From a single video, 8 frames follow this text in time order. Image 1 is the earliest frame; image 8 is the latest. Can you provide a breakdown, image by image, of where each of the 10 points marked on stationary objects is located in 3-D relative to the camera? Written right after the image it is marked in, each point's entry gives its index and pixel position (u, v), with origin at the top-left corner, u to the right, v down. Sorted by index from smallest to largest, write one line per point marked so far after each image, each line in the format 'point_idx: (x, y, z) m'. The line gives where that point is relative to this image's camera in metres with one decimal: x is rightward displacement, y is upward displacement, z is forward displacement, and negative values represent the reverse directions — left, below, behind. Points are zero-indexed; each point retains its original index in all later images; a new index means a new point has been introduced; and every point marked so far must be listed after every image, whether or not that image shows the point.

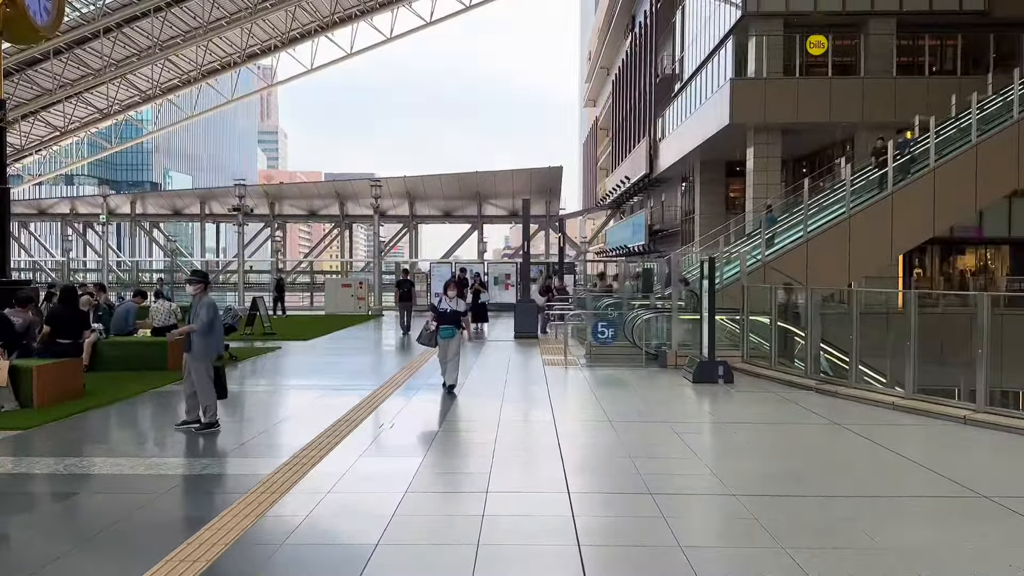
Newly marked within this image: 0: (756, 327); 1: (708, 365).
0: (+4.3, -0.7, +15.0) m
1: (+3.0, -1.2, +12.7) m
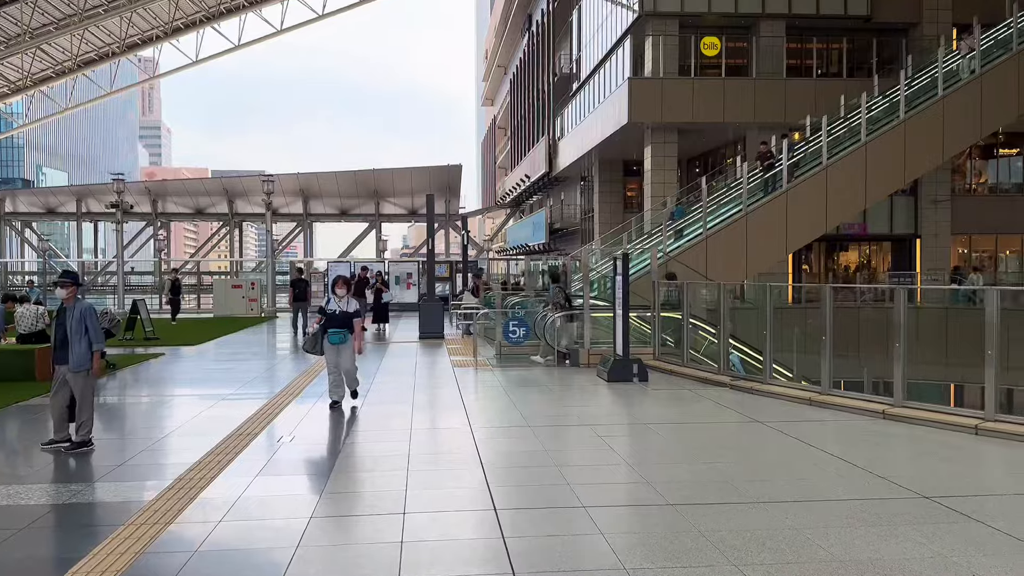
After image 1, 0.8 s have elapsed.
0: (+2.7, -0.7, +14.8) m
1: (+1.6, -1.1, +12.4) m
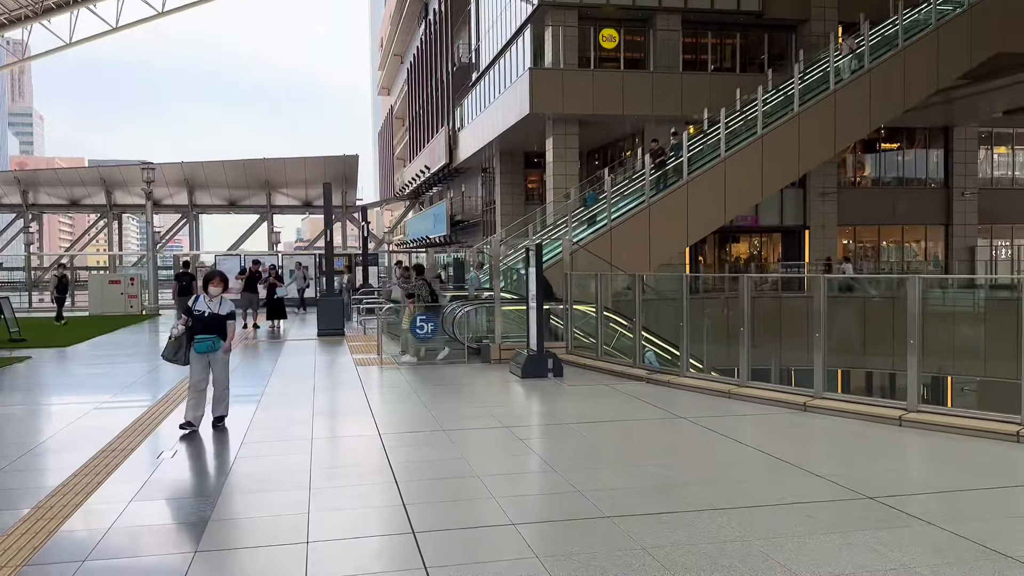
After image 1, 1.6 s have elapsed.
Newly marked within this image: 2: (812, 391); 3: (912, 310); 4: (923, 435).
0: (+1.1, -0.5, +14.4) m
1: (+0.3, -1.0, +11.9) m
2: (+3.4, -1.2, +9.9) m
3: (+4.2, -0.2, +8.8) m
4: (+3.9, -1.4, +8.0) m
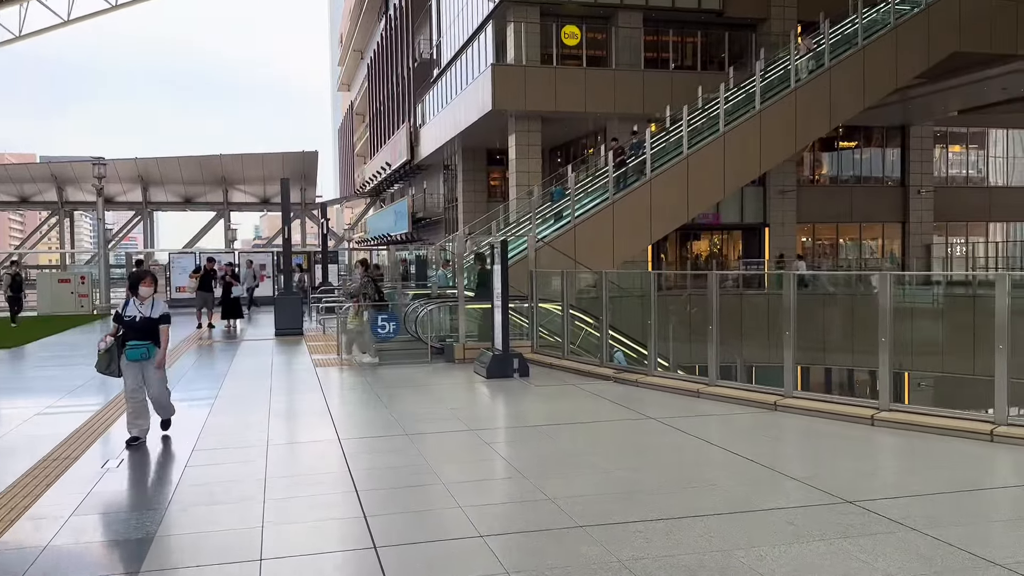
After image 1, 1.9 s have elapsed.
0: (+0.5, -0.5, +14.1) m
1: (-0.1, -1.0, +11.6) m
2: (+3.0, -1.1, +9.8) m
3: (+3.8, -0.2, +8.7) m
4: (+3.5, -1.4, +7.9) m
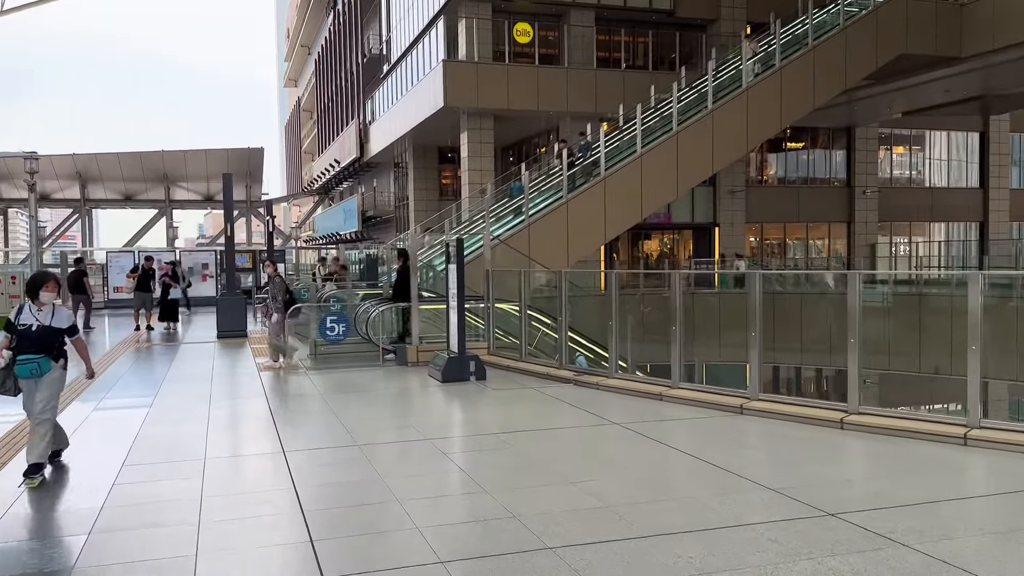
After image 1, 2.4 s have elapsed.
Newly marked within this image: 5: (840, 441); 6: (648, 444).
0: (-0.2, -0.5, +13.7) m
1: (-0.7, -1.0, +11.1) m
2: (+2.5, -1.1, +9.5) m
3: (+3.4, -0.2, +8.5) m
4: (+3.2, -1.4, +7.7) m
5: (+2.9, -1.4, +7.6) m
6: (+1.2, -1.4, +7.4) m
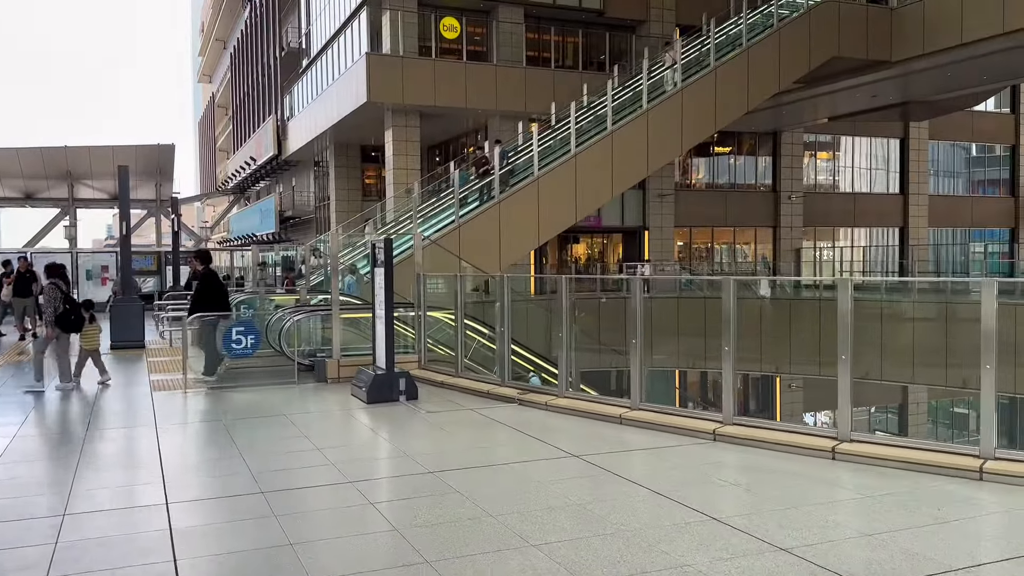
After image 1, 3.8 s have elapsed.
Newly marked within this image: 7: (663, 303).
0: (-1.2, -0.6, +12.4) m
1: (-1.5, -1.0, +9.8) m
2: (+1.9, -1.2, +8.5) m
3: (+2.9, -0.2, +7.5) m
4: (+2.7, -1.4, +6.7) m
5: (+2.5, -1.4, +6.6) m
6: (+0.8, -1.4, +6.3) m
7: (+1.5, -0.2, +9.0) m
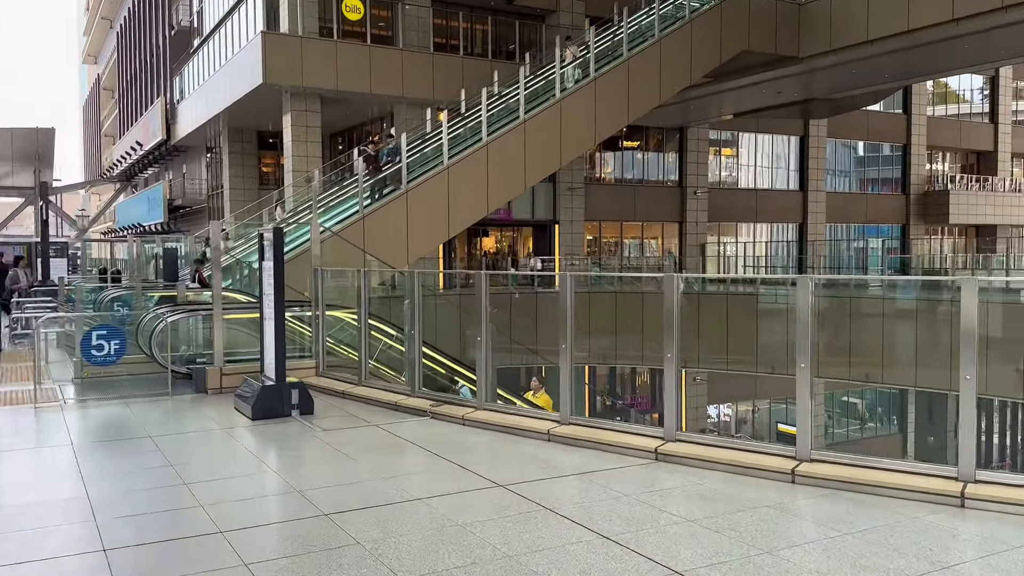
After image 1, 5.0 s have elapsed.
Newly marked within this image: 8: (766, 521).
0: (-2.4, -0.5, +11.1) m
1: (-2.4, -1.0, +8.5) m
2: (+1.1, -1.2, +7.6) m
3: (+2.2, -0.2, +6.7) m
4: (+2.1, -1.4, +5.9) m
5: (+1.9, -1.4, +5.8) m
6: (+0.2, -1.4, +5.2) m
7: (+0.7, -0.2, +8.0) m
8: (+1.6, -1.5, +5.3) m
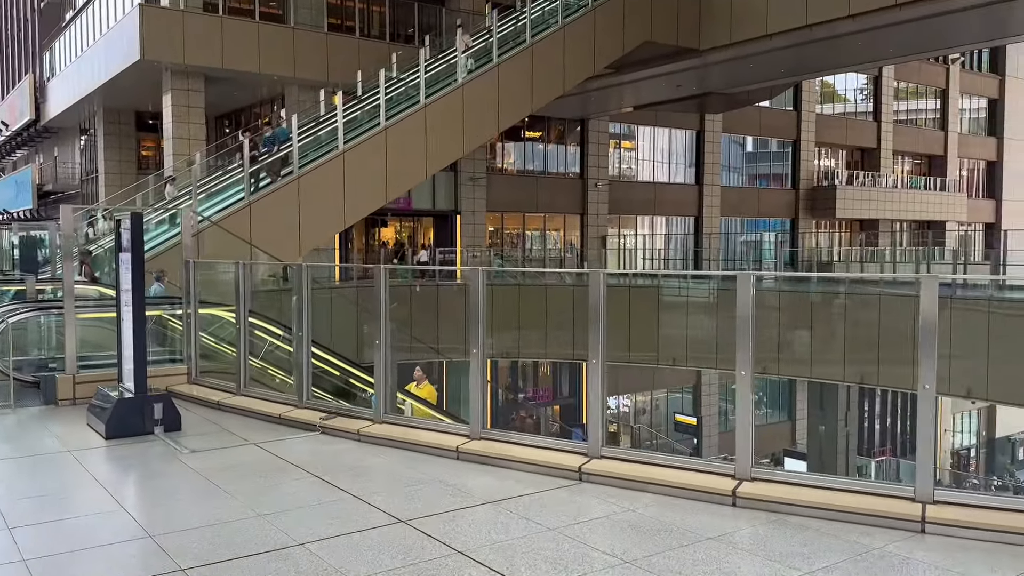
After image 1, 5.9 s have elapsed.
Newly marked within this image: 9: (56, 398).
0: (-3.5, -0.5, +9.9) m
1: (-3.2, -1.0, +7.3) m
2: (+0.4, -1.2, +6.8) m
3: (+1.5, -0.2, +6.1) m
4: (+1.6, -1.4, +5.2) m
5: (+1.3, -1.4, +5.1) m
6: (-0.2, -1.4, +4.4) m
7: (-0.1, -0.2, +7.2) m
8: (+1.1, -1.5, +4.6) m
9: (-4.8, -1.1, +9.0) m
